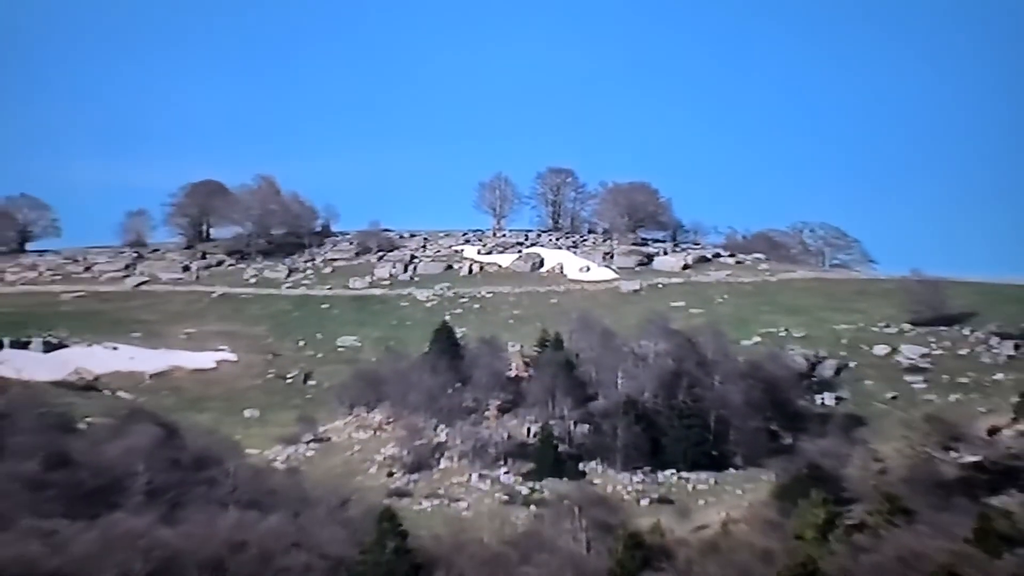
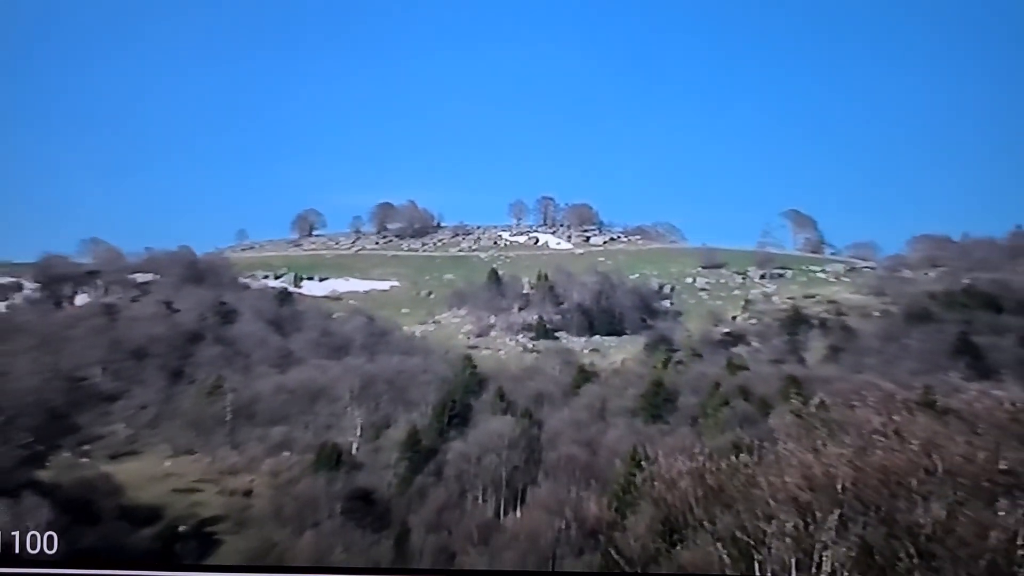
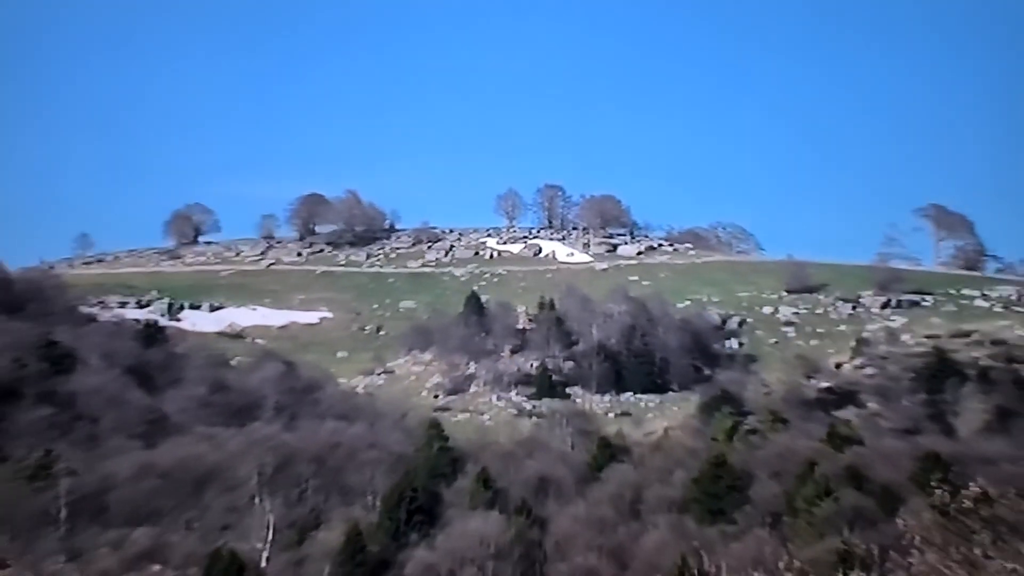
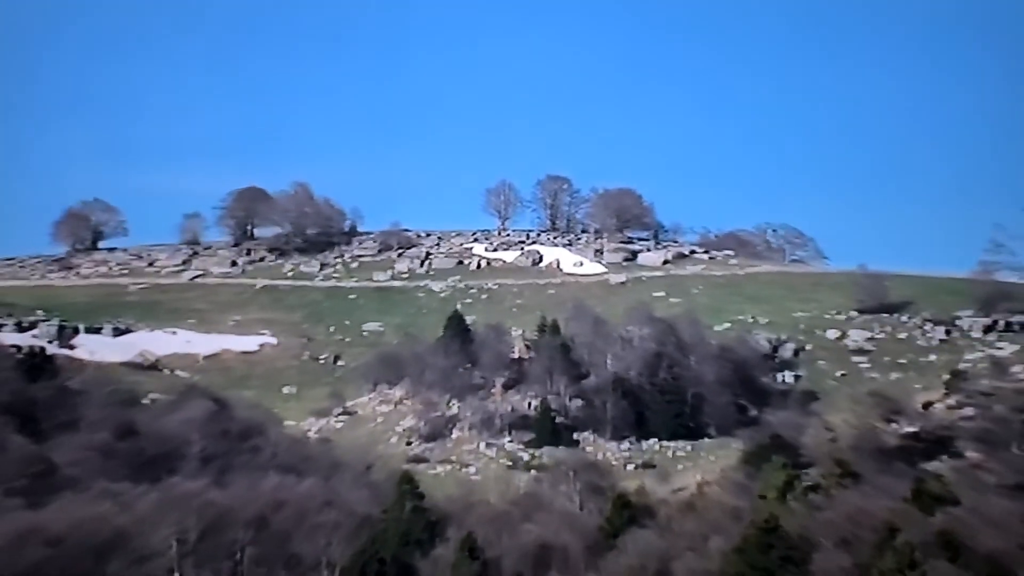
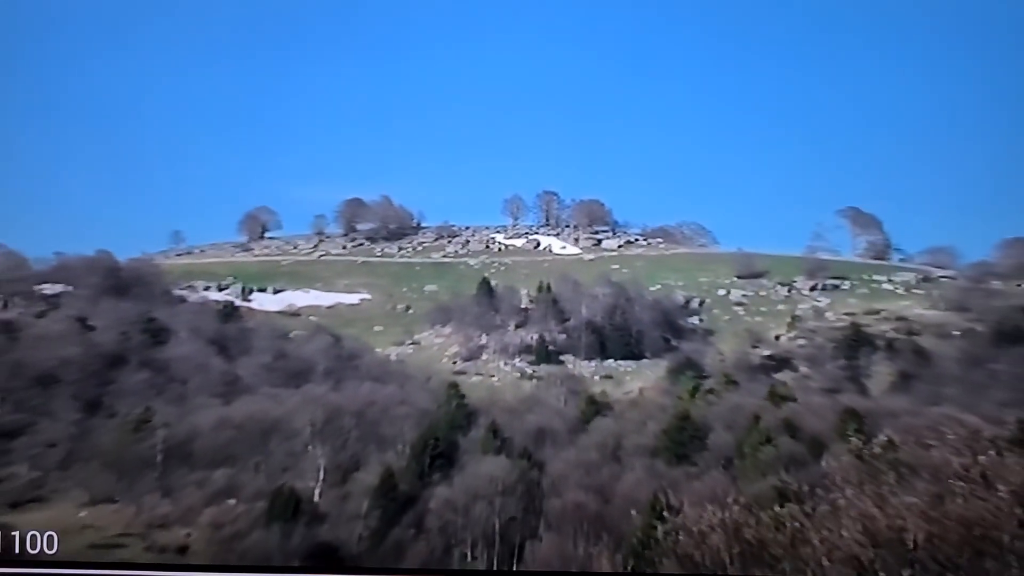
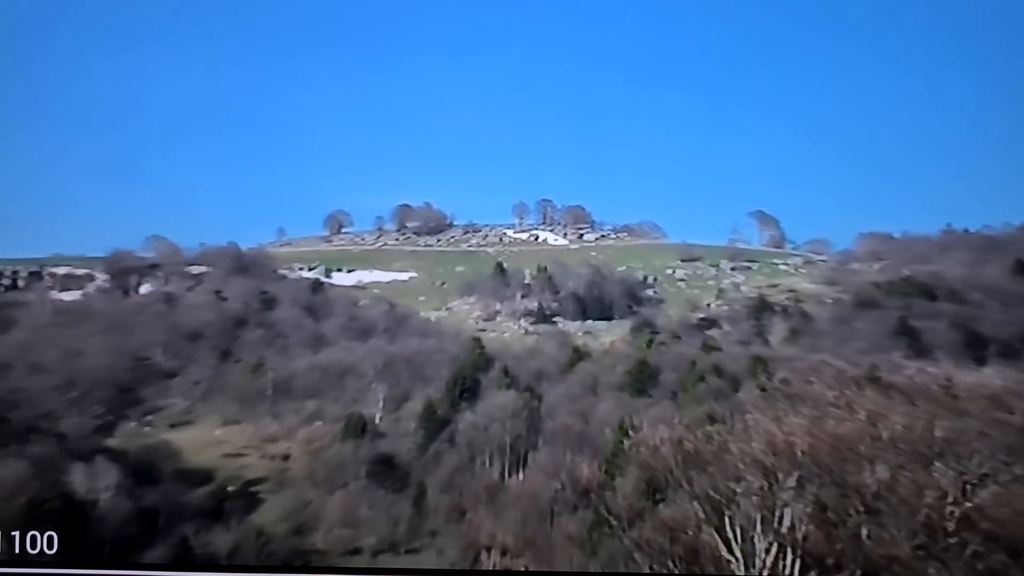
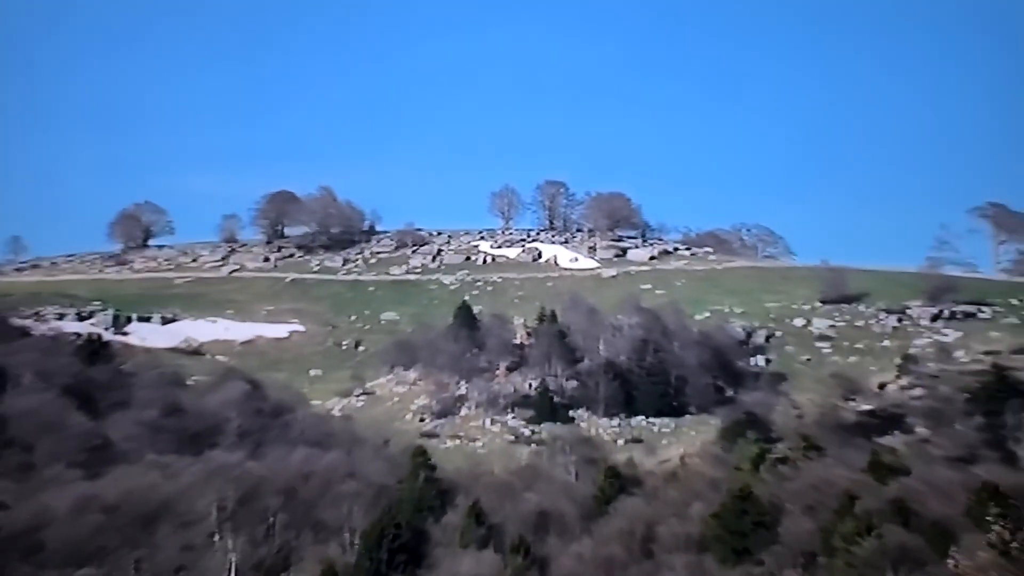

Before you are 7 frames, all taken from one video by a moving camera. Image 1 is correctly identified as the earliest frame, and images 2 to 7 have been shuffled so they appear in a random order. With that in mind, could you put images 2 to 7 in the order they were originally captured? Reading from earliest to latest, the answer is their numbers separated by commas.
4, 7, 3, 5, 2, 6
